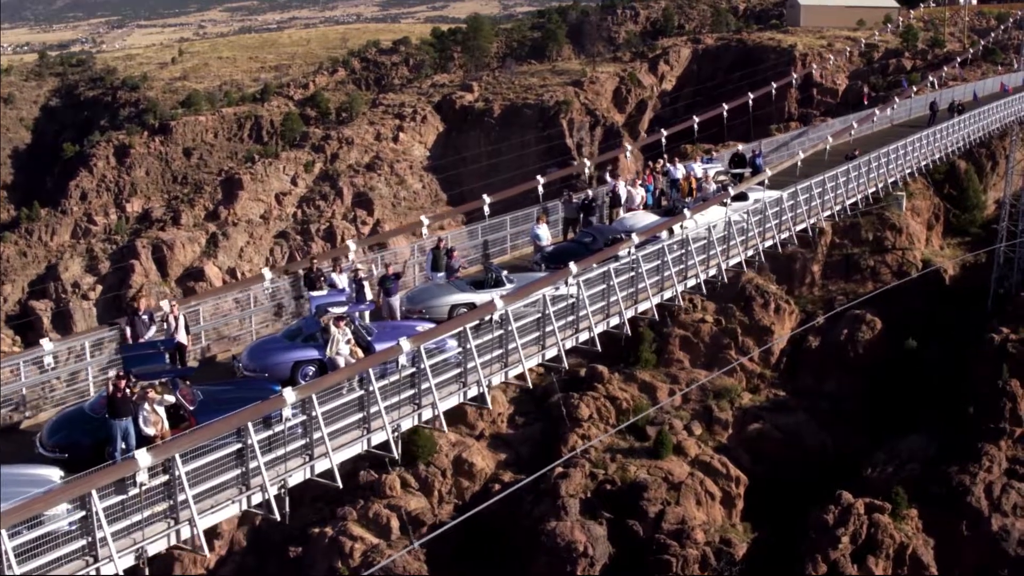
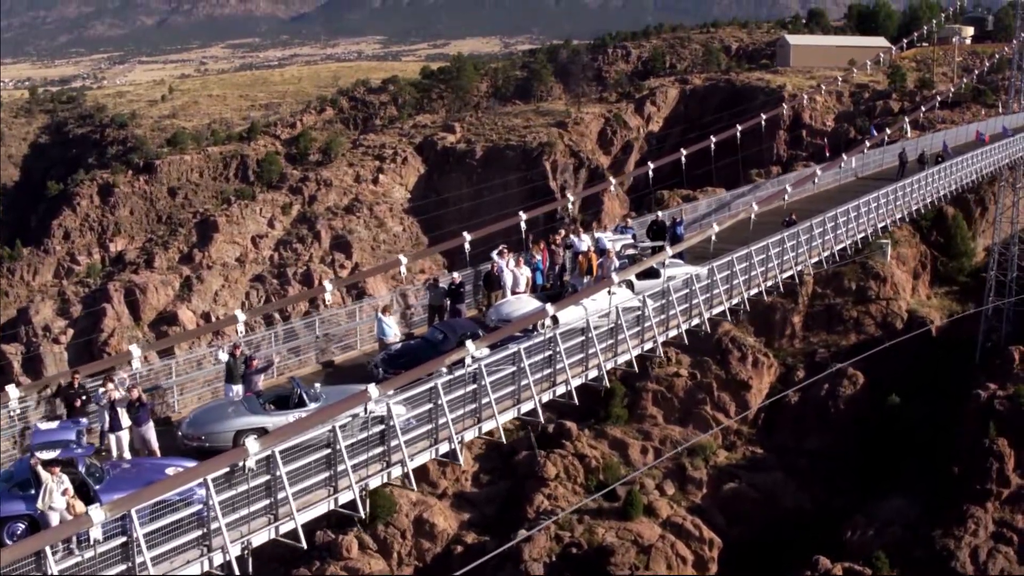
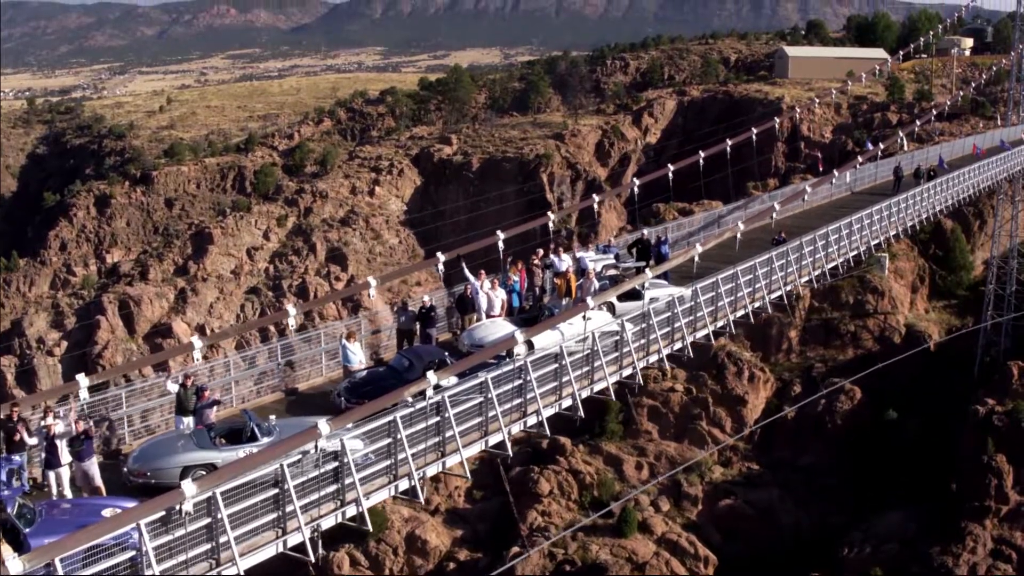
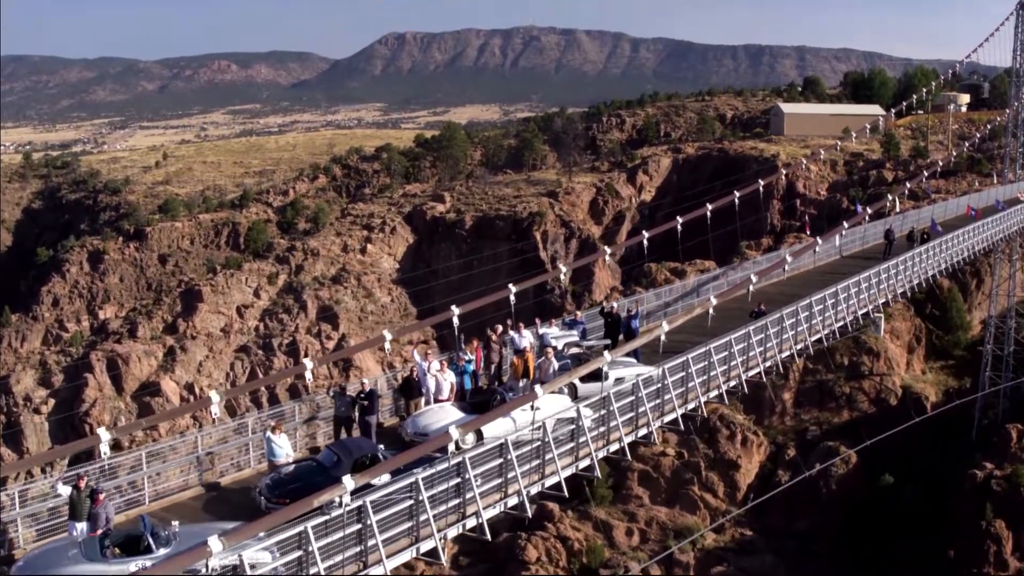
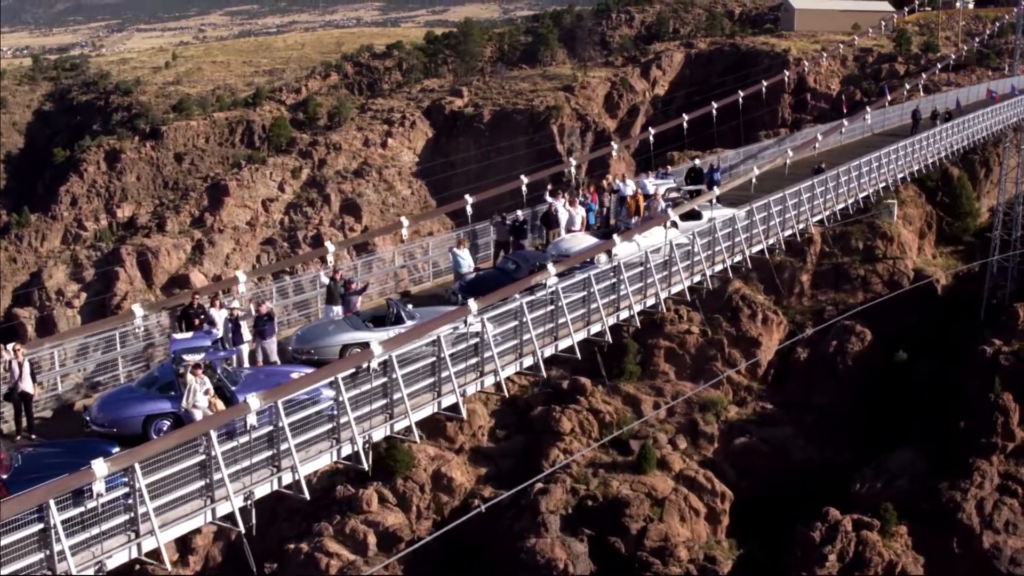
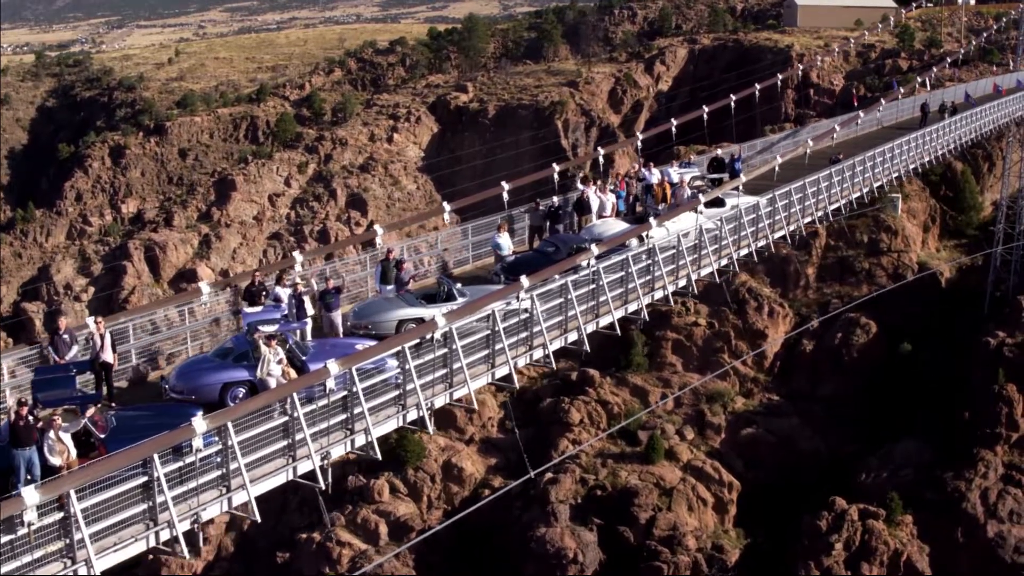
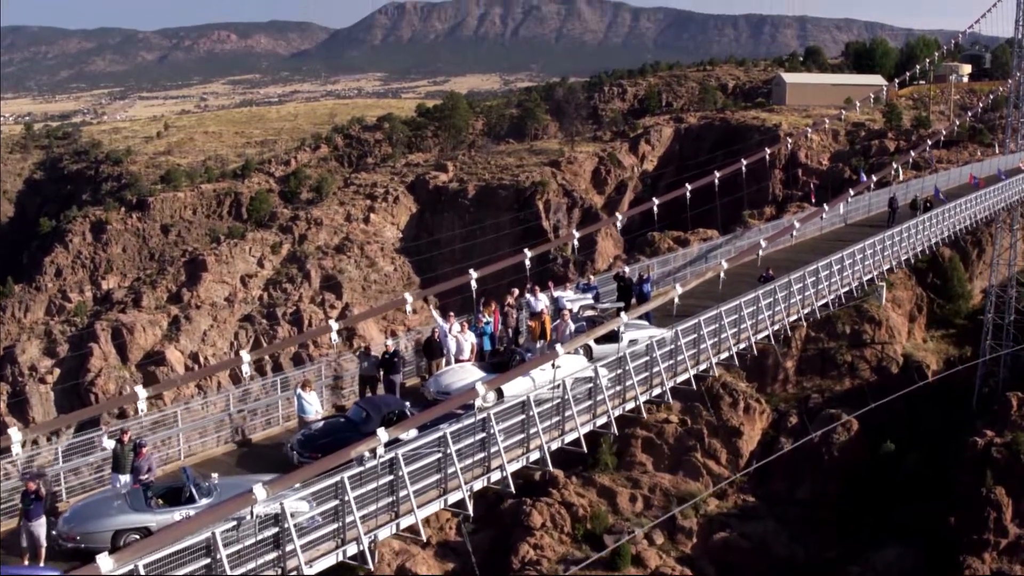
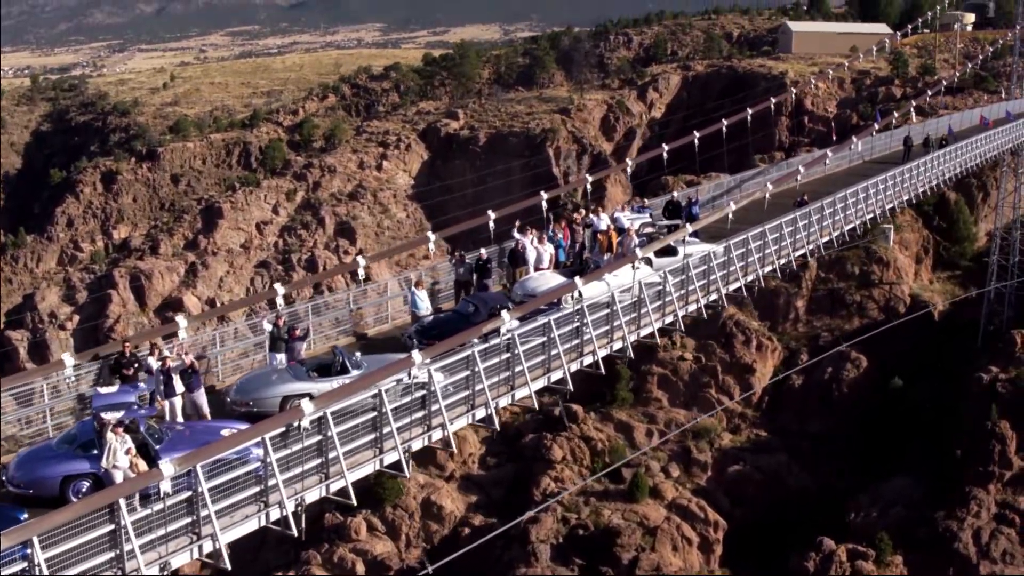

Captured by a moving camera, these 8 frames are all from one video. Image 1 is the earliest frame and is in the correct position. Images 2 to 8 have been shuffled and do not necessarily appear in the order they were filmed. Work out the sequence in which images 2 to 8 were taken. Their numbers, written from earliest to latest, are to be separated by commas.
6, 5, 8, 2, 3, 7, 4
